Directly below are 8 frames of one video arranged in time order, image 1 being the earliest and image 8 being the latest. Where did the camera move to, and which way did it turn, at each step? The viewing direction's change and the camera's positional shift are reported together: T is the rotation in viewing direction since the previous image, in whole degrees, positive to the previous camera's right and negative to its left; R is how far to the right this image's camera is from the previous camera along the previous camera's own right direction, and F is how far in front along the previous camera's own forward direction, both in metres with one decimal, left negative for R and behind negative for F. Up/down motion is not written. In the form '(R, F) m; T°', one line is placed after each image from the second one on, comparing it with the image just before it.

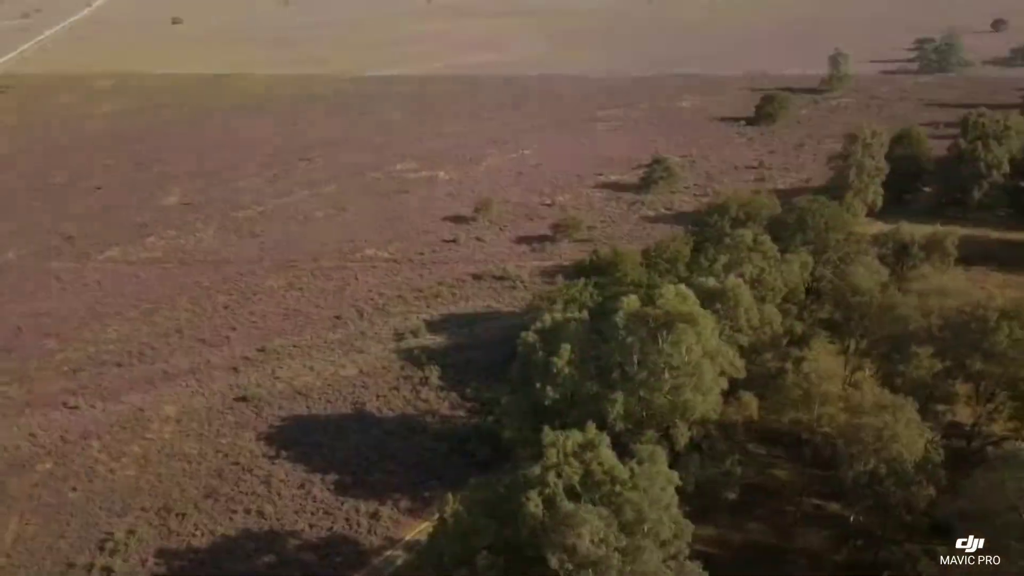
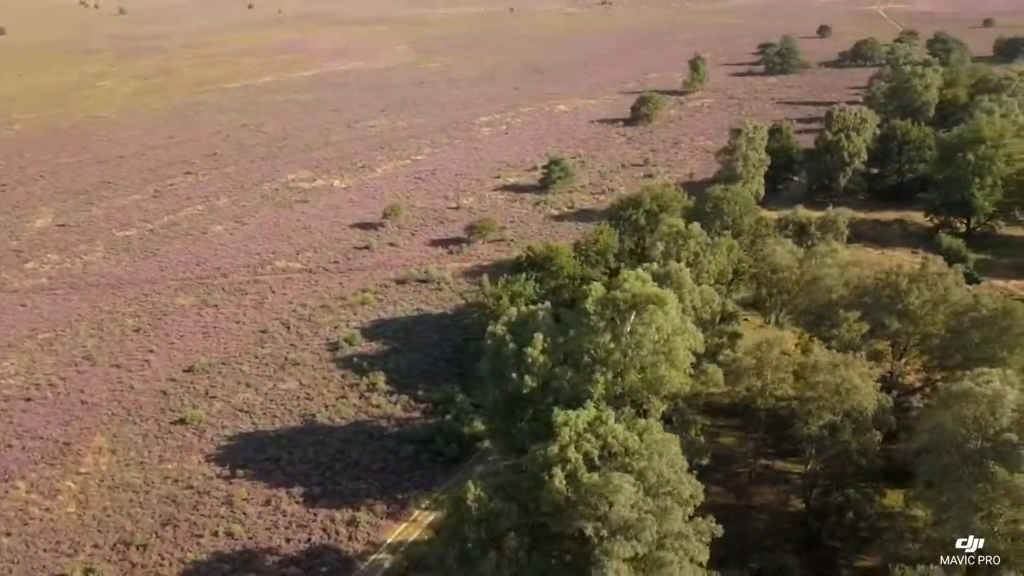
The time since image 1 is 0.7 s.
(-5.2, -0.7) m; +10°
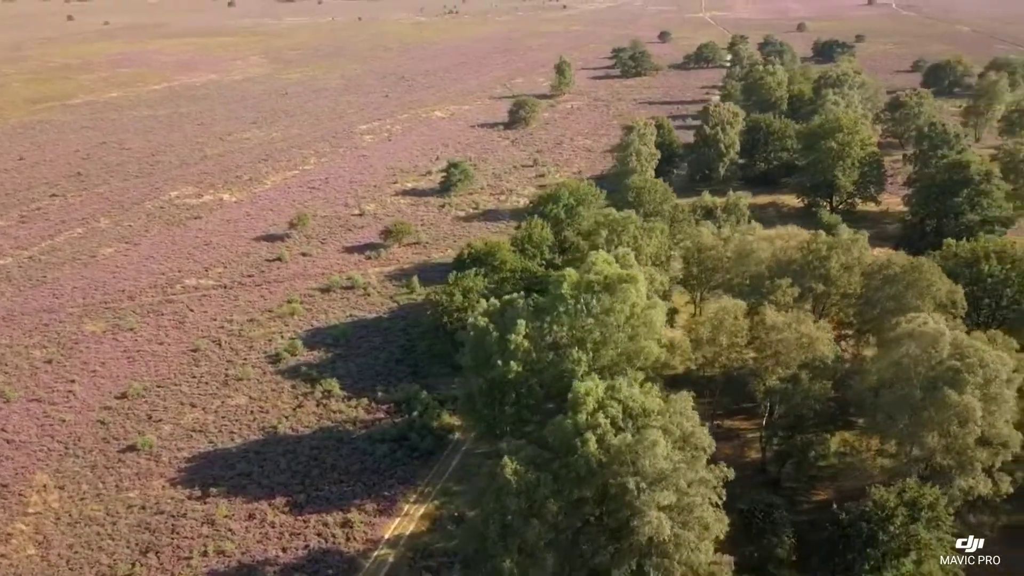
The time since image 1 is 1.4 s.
(-6.4, -1.2) m; +11°
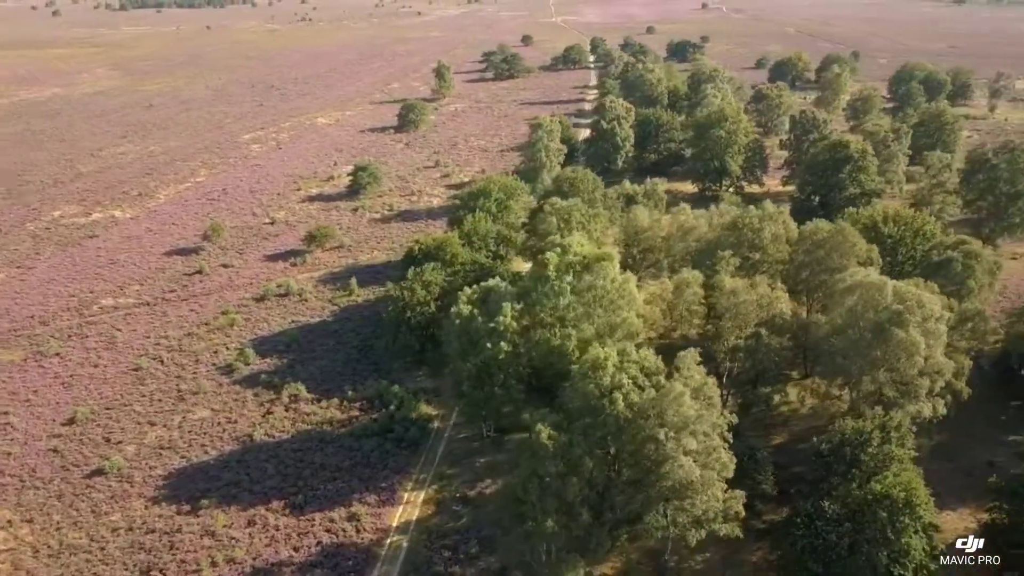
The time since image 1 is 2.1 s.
(-6.6, -1.4) m; +10°
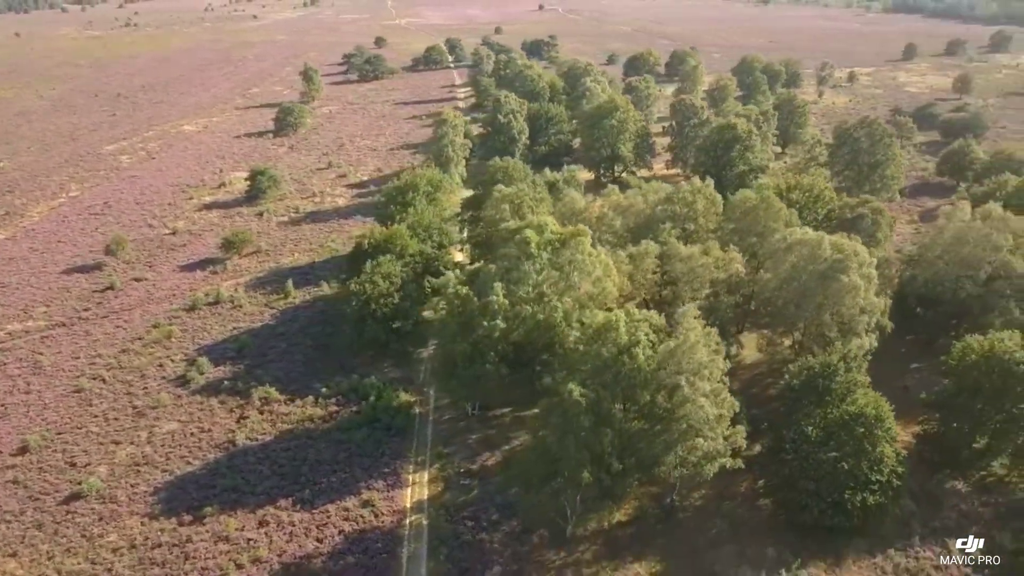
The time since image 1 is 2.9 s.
(-7.8, -1.4) m; +11°
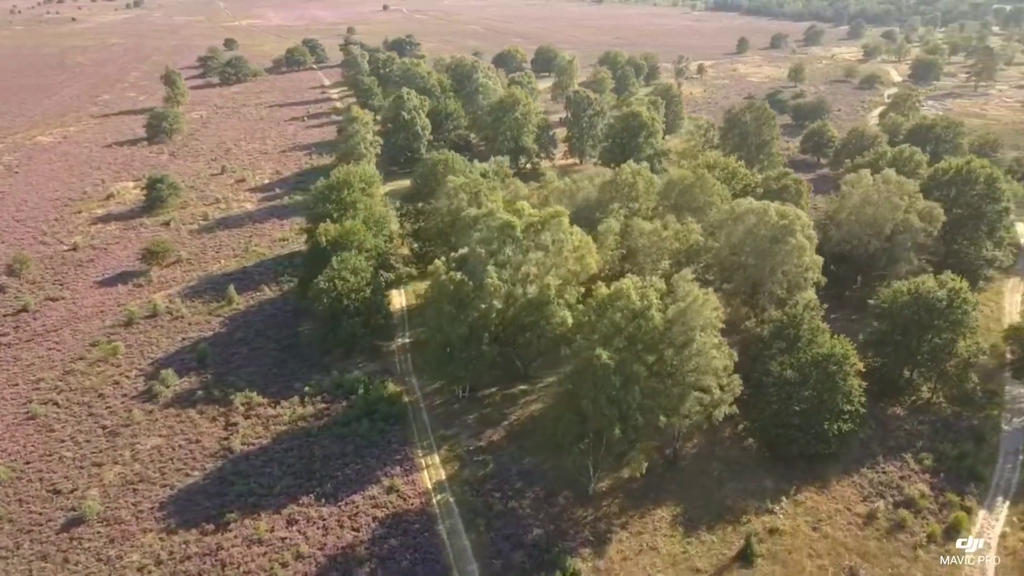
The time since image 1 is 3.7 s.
(-8.4, -1.2) m; +11°
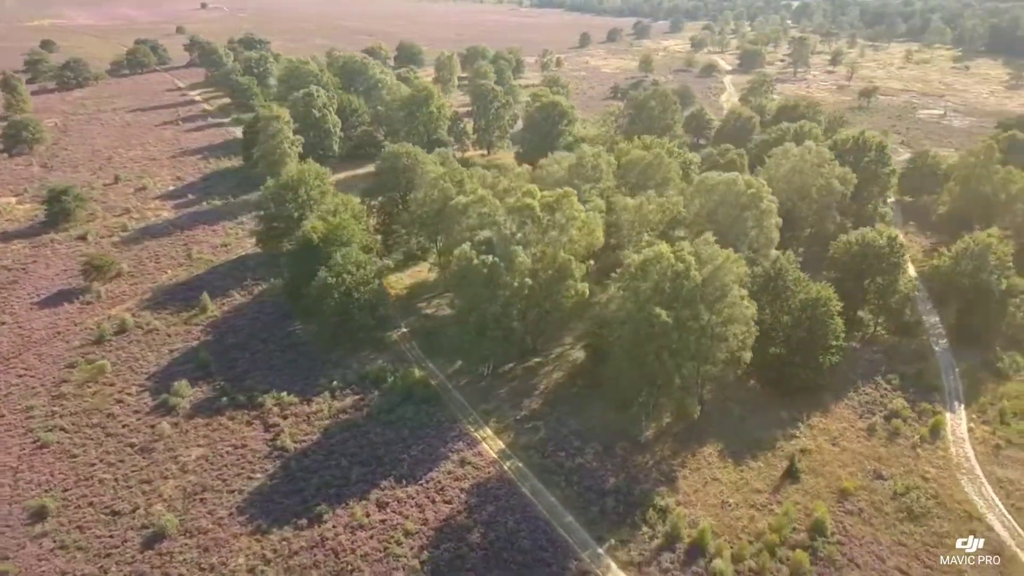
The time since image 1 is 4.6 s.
(-12.3, -1.4) m; +13°
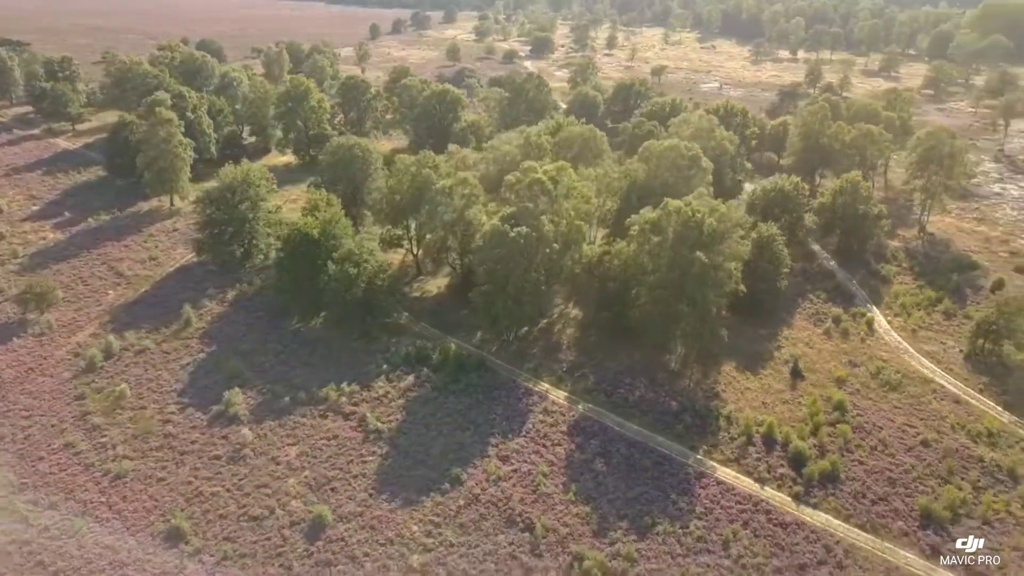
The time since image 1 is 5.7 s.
(-17.9, -1.6) m; +17°
